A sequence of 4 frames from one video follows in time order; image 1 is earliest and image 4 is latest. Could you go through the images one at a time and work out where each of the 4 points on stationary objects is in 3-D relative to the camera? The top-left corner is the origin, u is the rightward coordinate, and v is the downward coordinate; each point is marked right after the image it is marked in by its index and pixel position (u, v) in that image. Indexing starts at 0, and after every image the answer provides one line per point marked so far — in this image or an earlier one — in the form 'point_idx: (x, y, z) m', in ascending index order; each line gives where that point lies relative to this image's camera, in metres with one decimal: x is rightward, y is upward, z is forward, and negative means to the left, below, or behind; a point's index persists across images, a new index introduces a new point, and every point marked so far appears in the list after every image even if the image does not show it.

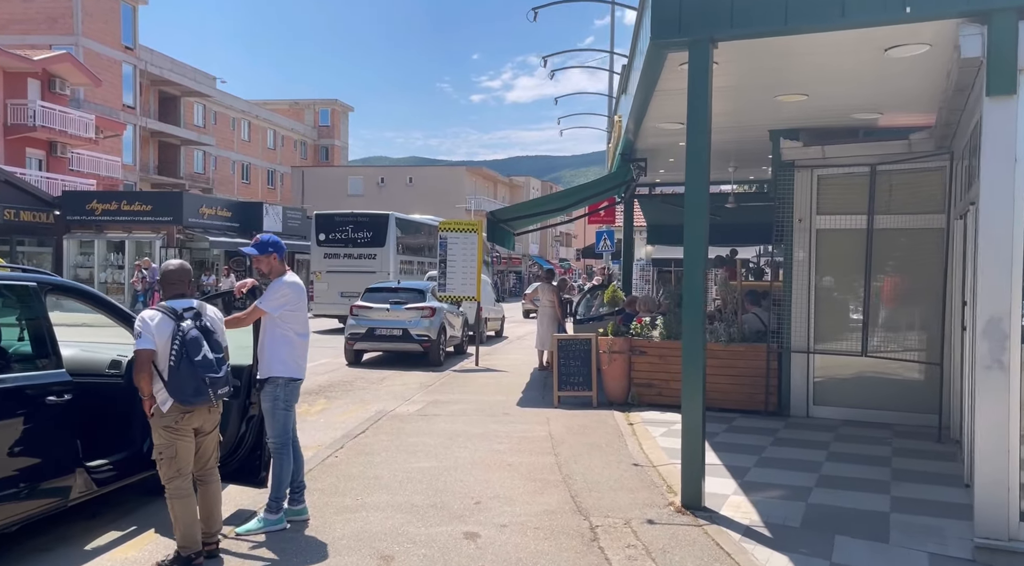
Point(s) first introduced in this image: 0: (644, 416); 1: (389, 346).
0: (+1.5, -1.5, +9.3) m
1: (-2.3, -1.2, +15.8) m
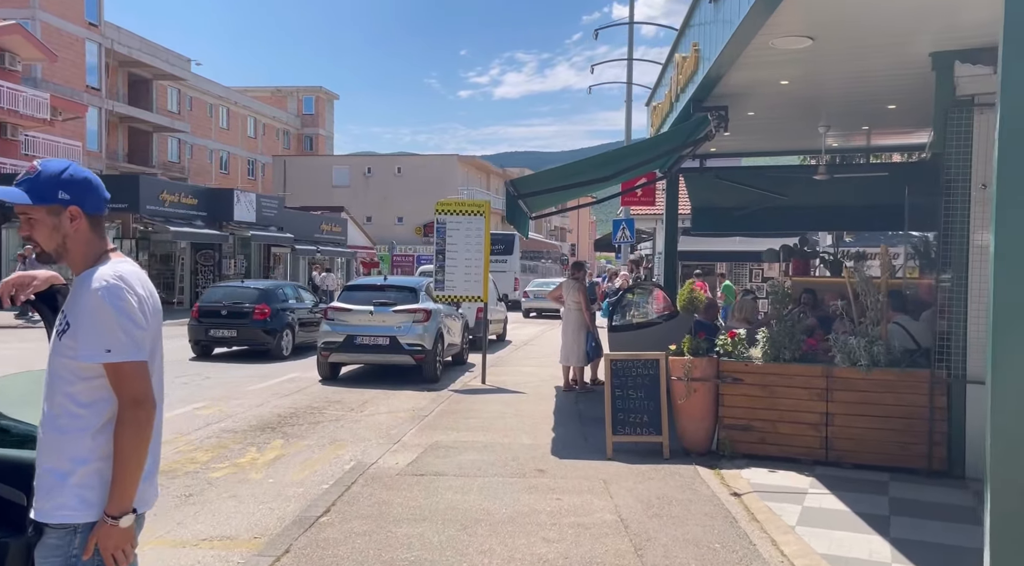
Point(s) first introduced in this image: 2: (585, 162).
0: (+1.8, -1.5, +6.2) m
1: (-2.1, -1.1, +12.6) m
2: (+0.8, +1.3, +8.9) m
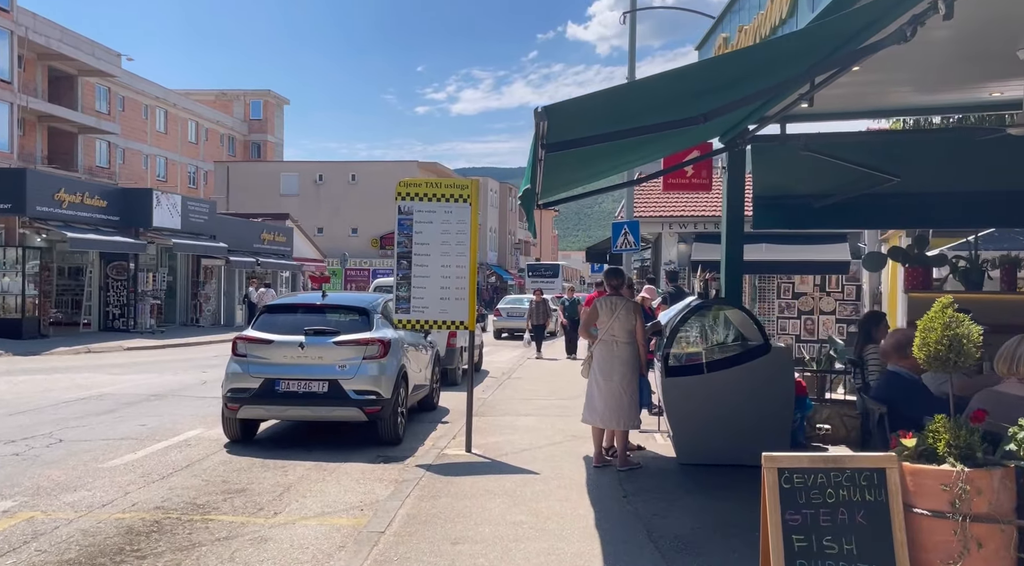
0: (+2.1, -1.5, +2.4) m
1: (-2.1, -1.3, +8.6) m
2: (+1.0, +1.2, +5.0) m
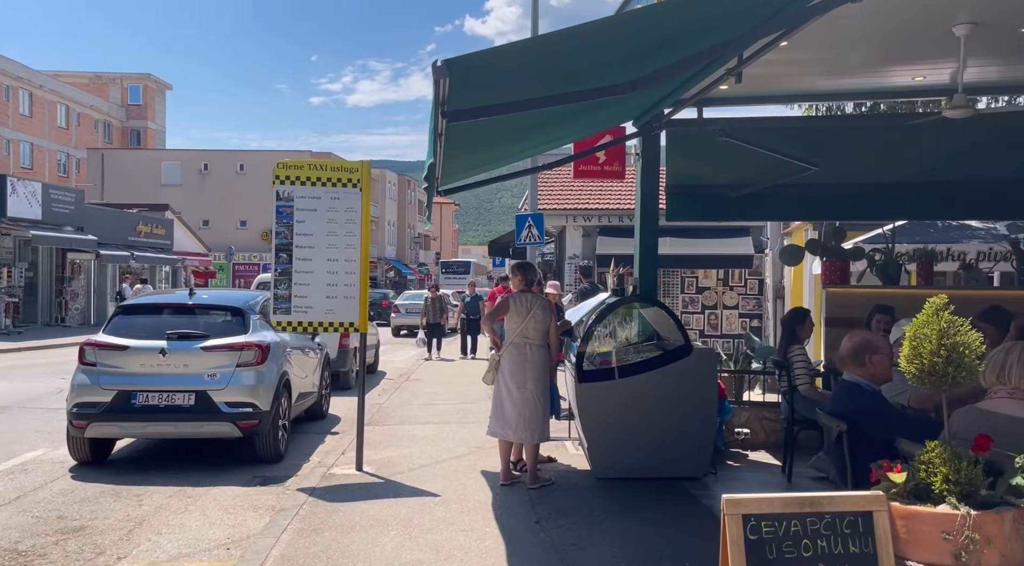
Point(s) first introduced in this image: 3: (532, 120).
0: (+1.9, -1.5, +1.8) m
1: (-3.0, -1.3, +7.4) m
2: (+0.4, +1.2, +4.3) m
3: (+0.1, +1.0, +5.3) m
